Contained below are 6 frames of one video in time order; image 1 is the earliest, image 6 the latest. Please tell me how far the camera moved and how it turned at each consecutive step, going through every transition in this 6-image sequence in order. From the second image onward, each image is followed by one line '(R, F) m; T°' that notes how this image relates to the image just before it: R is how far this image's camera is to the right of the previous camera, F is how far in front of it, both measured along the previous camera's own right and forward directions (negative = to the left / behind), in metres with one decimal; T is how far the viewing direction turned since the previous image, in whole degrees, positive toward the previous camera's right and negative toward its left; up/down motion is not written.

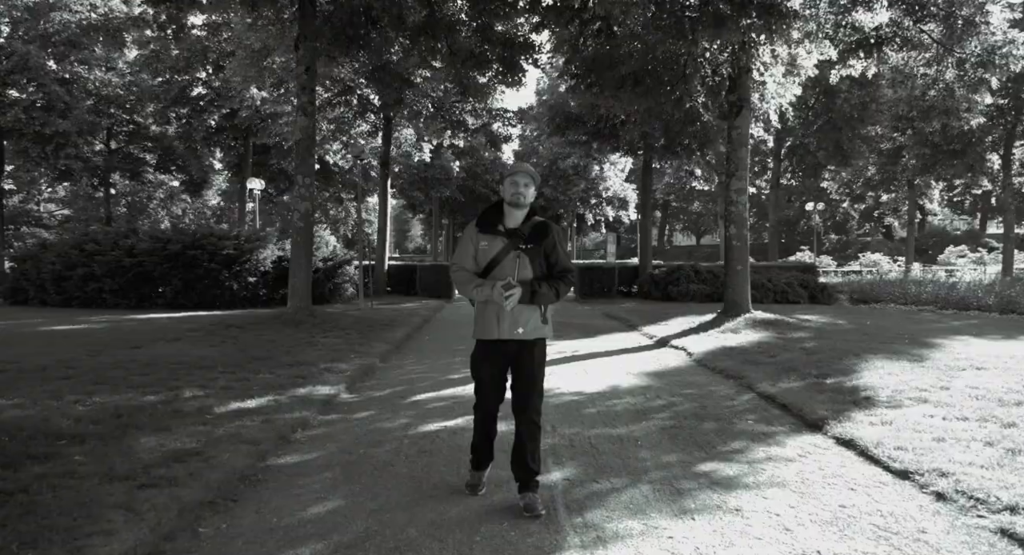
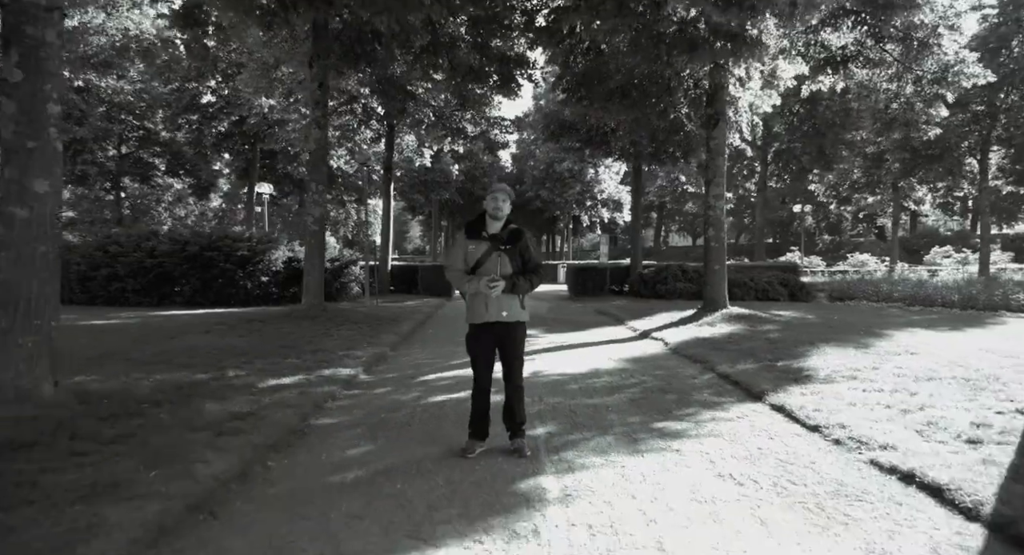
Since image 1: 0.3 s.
(0.0, -1.2) m; 0°
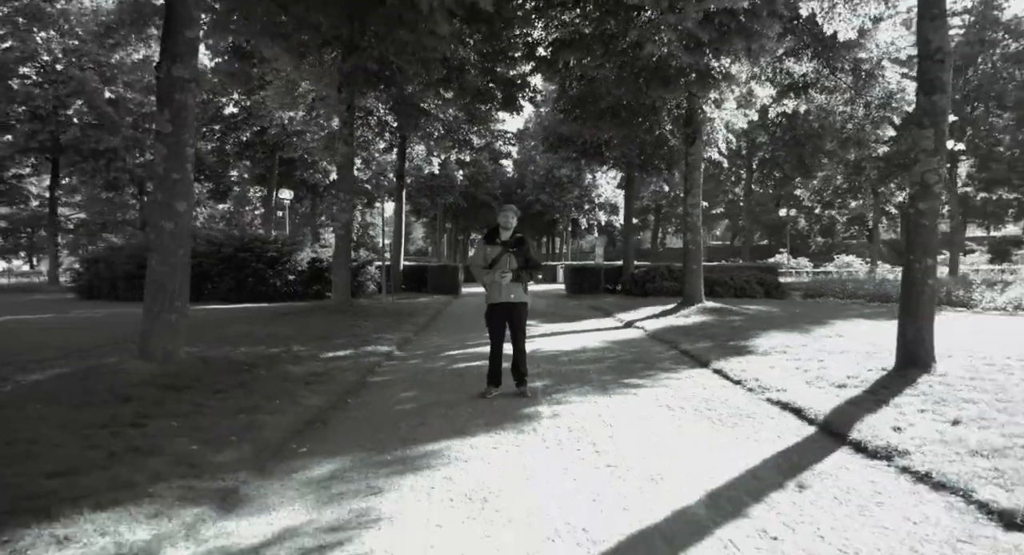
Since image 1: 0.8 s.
(-0.1, -2.2) m; 0°
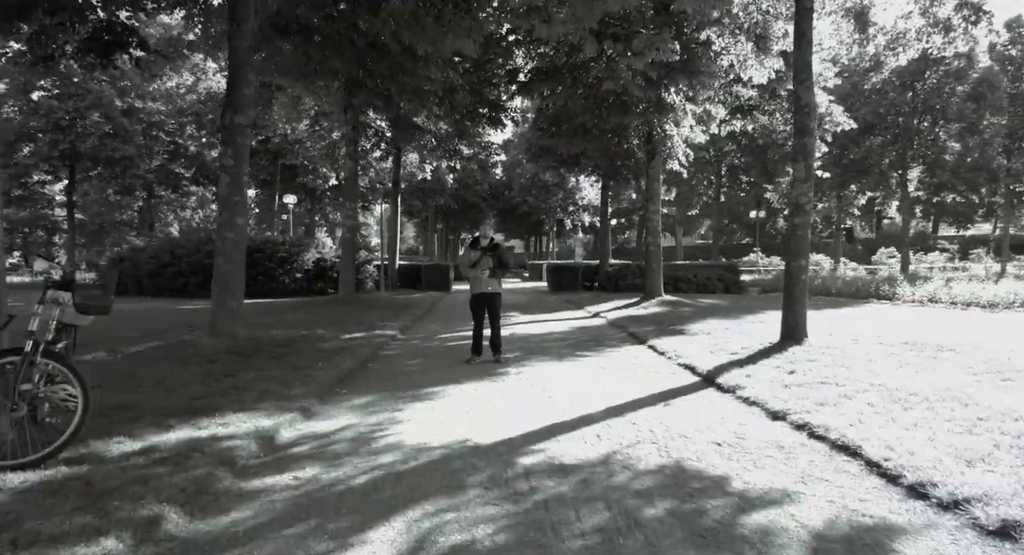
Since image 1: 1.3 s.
(+0.2, -2.5) m; +1°
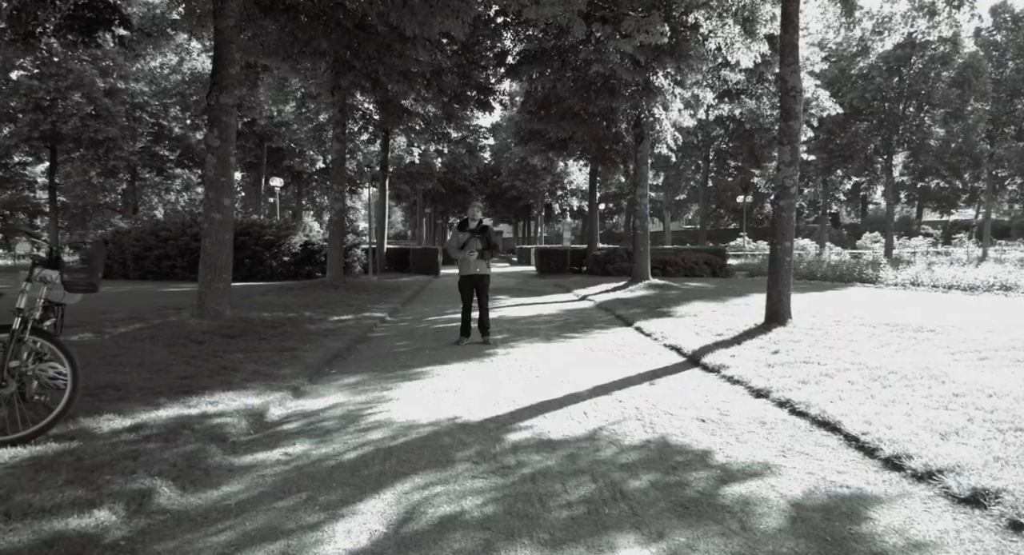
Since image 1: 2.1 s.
(0.0, -0.1) m; +1°
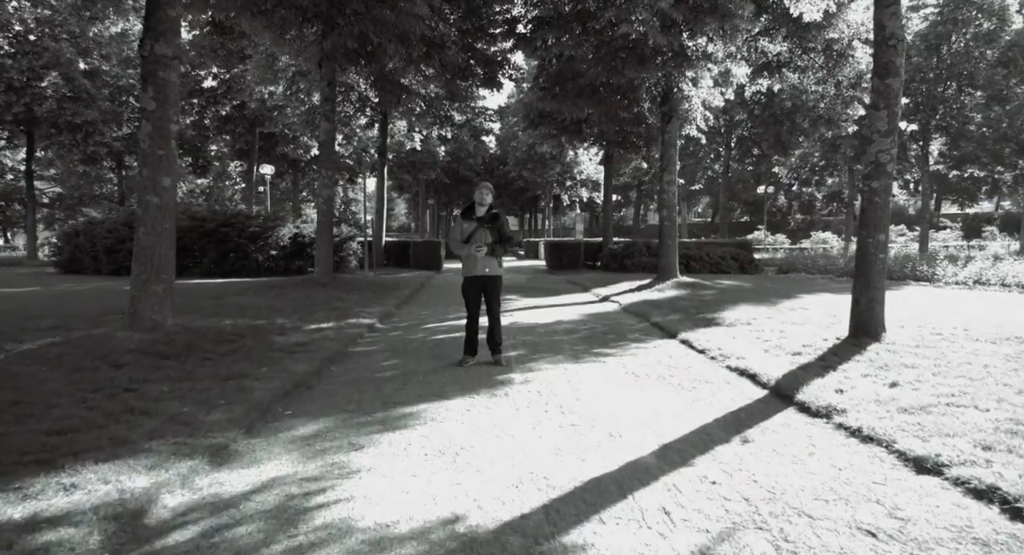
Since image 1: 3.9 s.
(-0.1, +2.2) m; 0°
